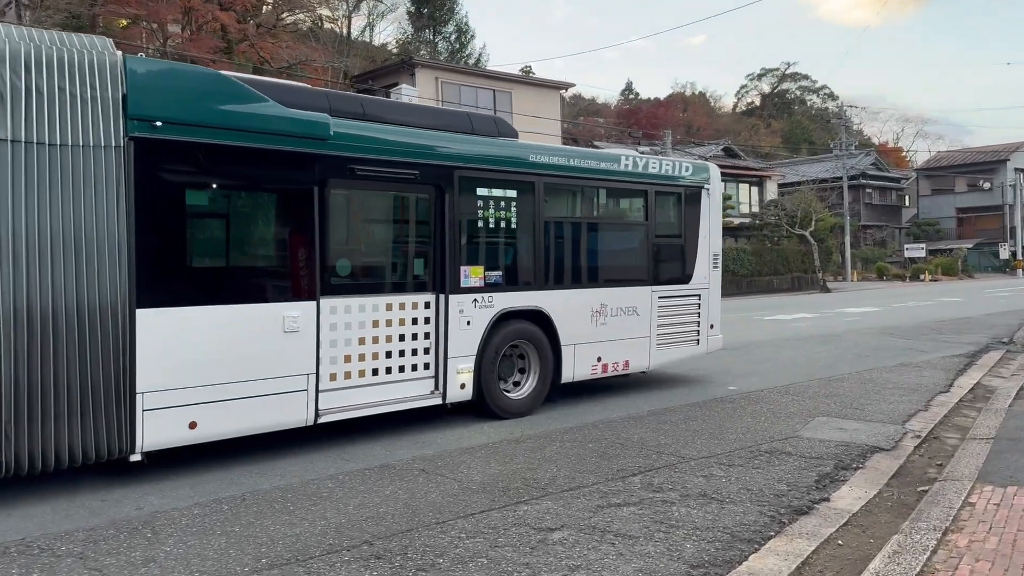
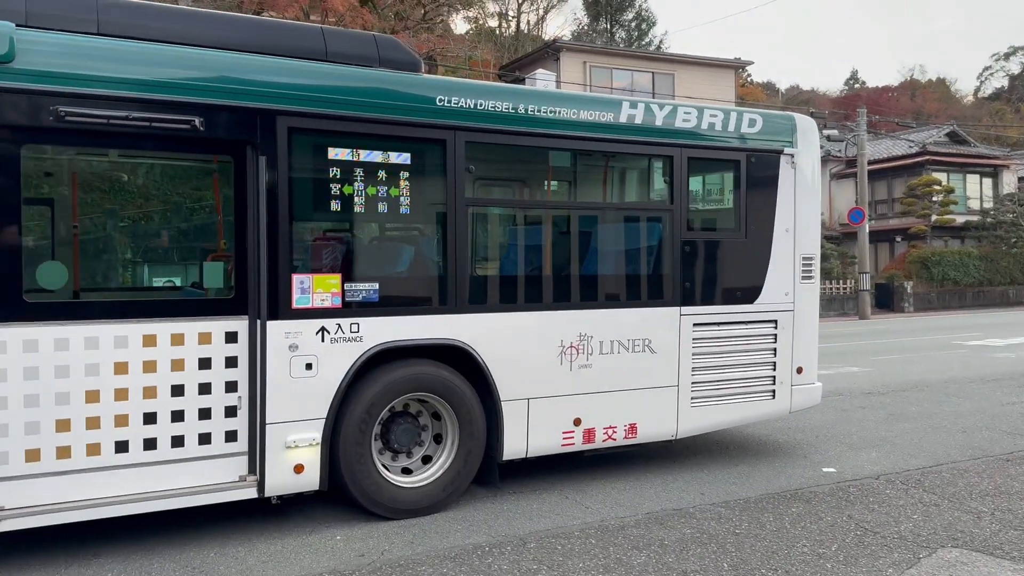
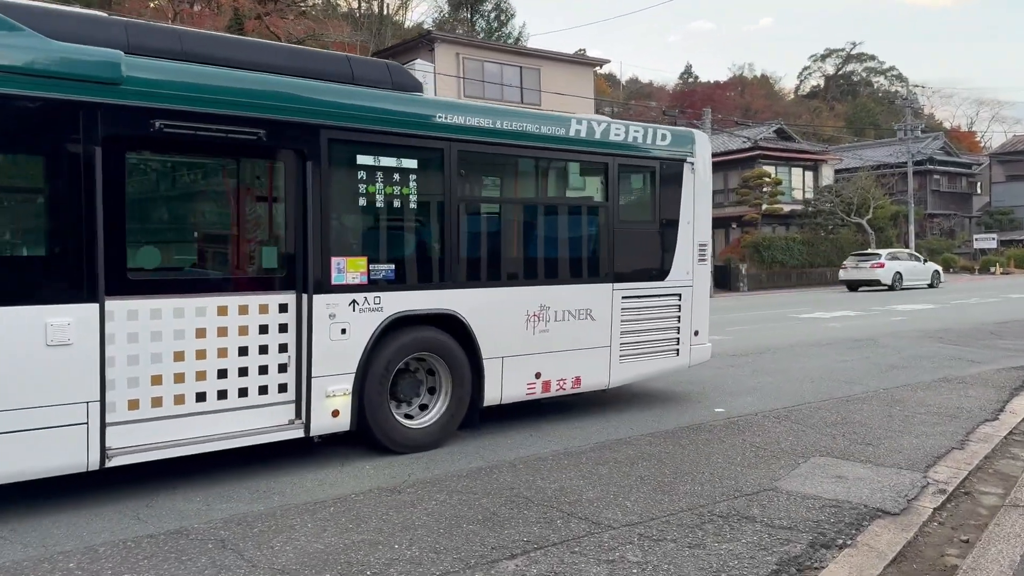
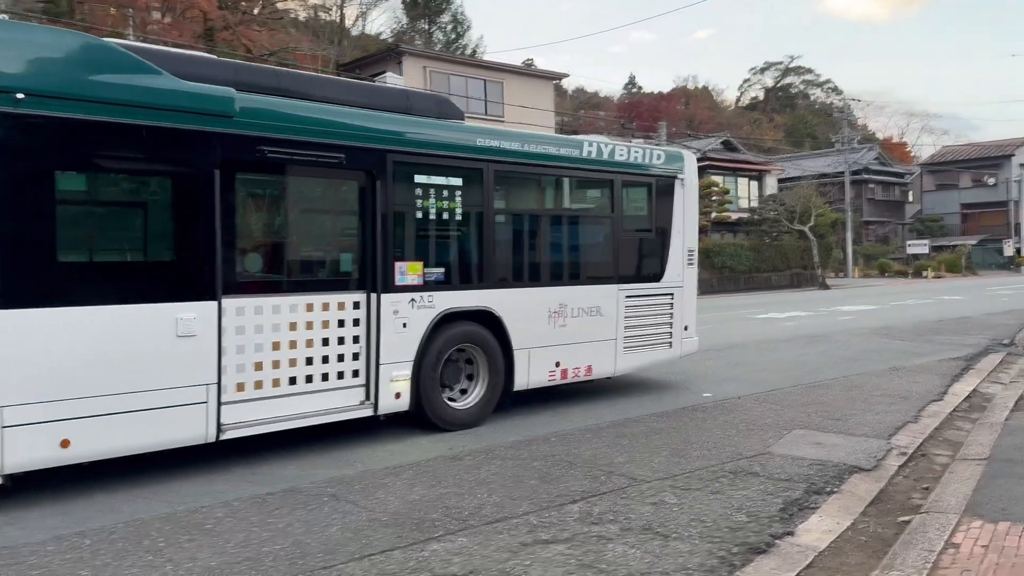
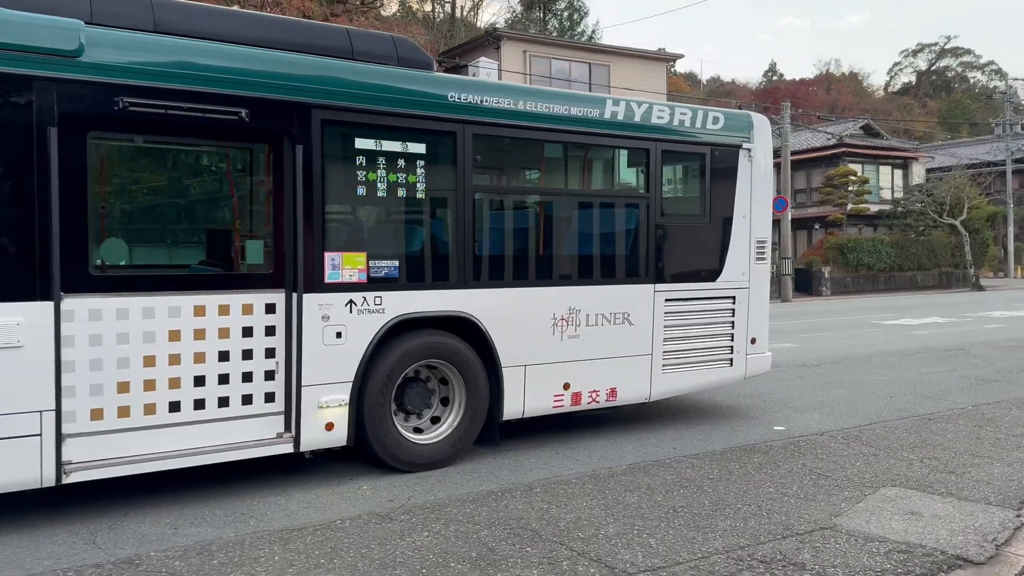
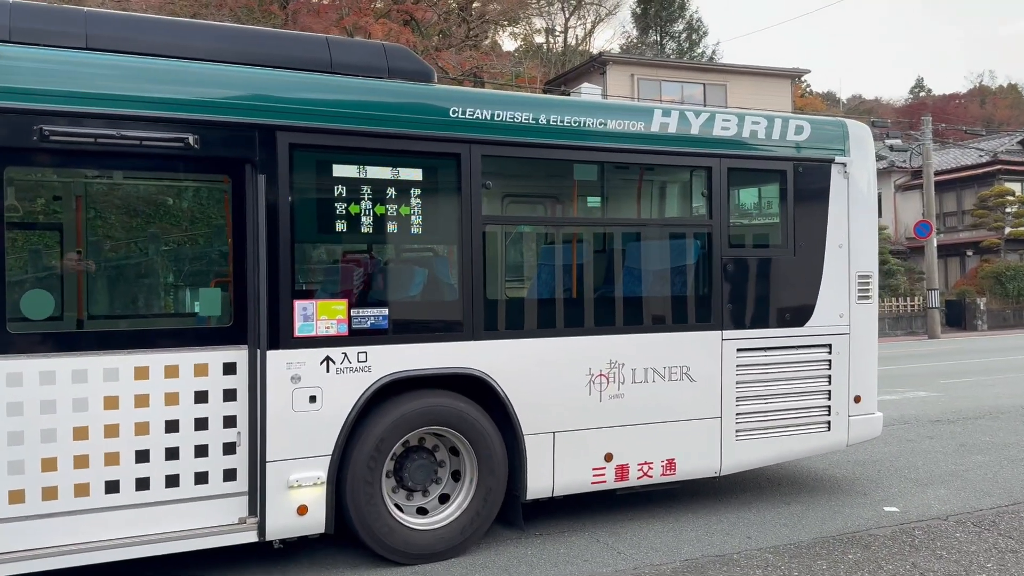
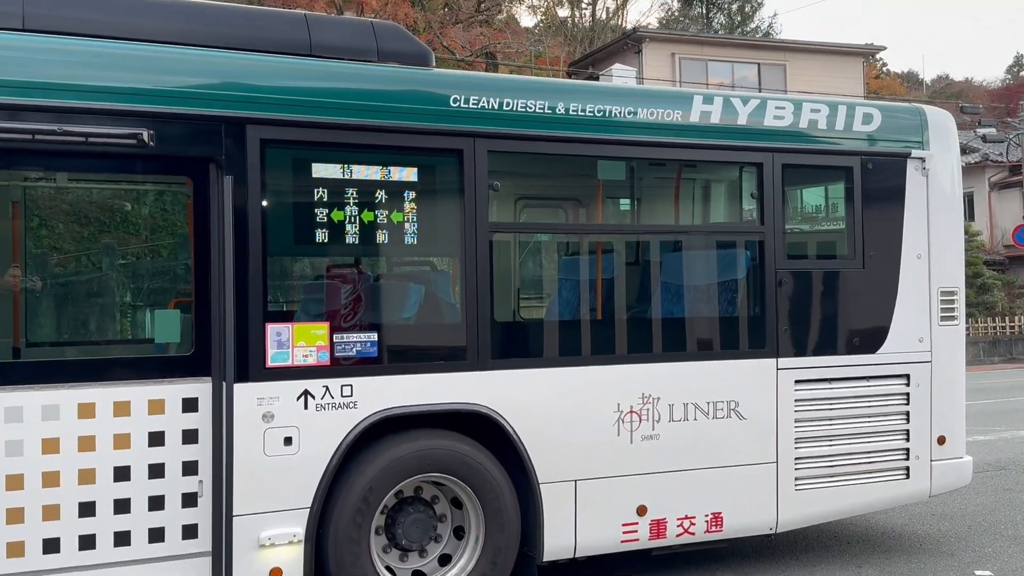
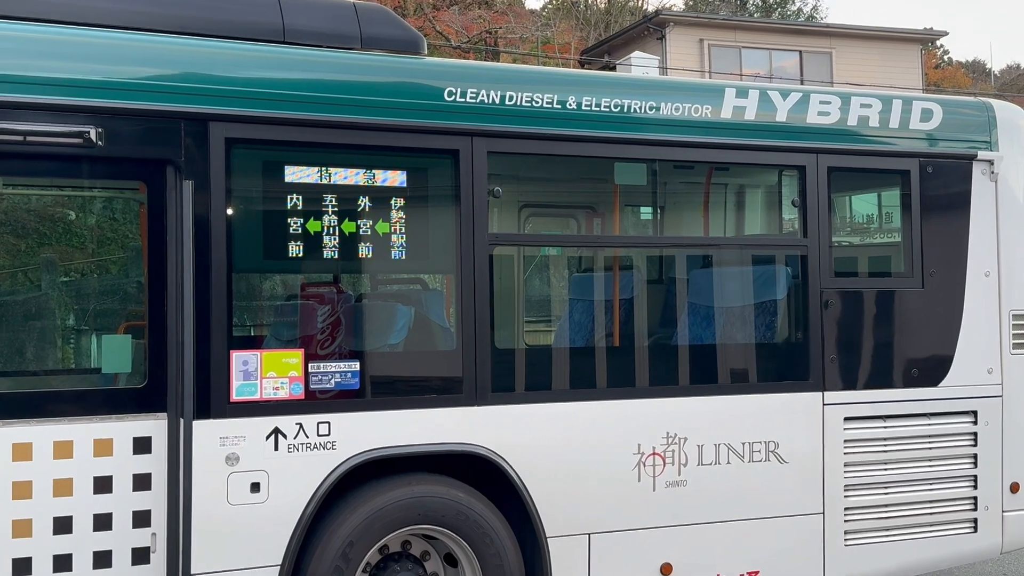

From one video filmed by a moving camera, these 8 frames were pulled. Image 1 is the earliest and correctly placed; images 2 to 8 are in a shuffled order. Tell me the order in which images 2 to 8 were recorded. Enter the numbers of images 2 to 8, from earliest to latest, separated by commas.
4, 3, 5, 2, 6, 7, 8
